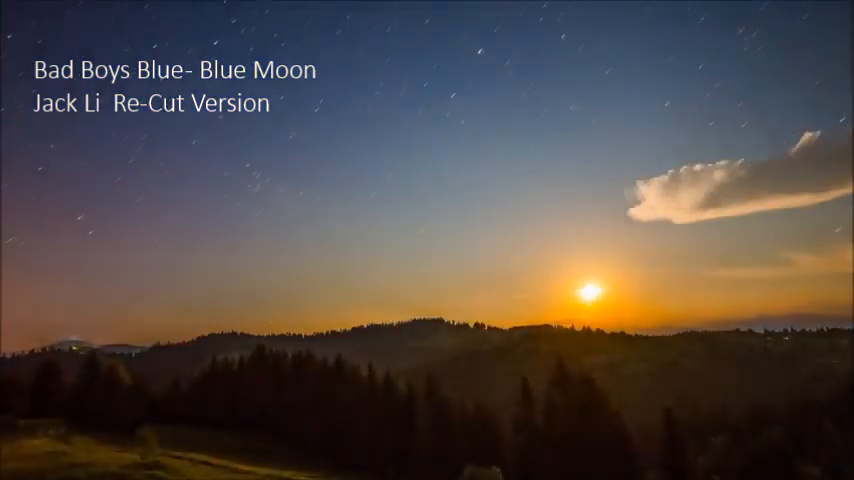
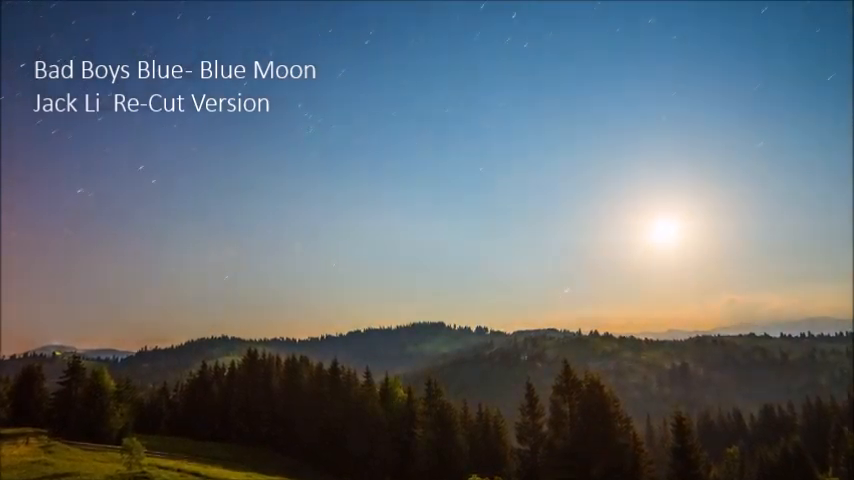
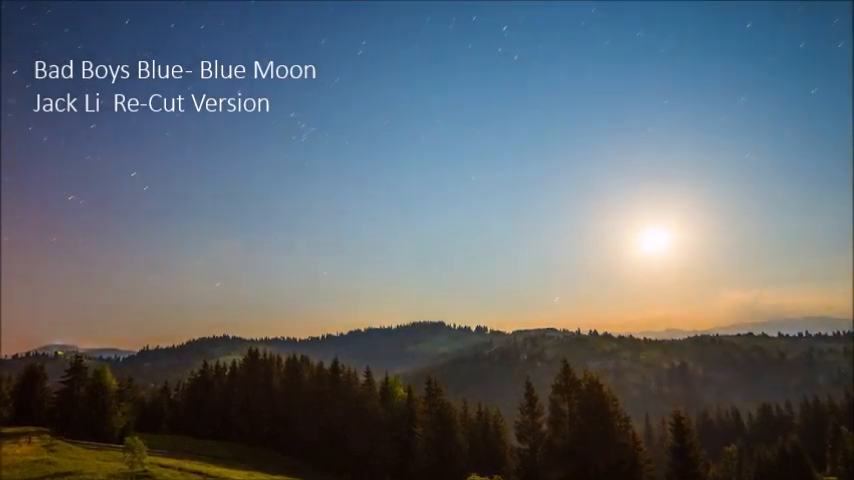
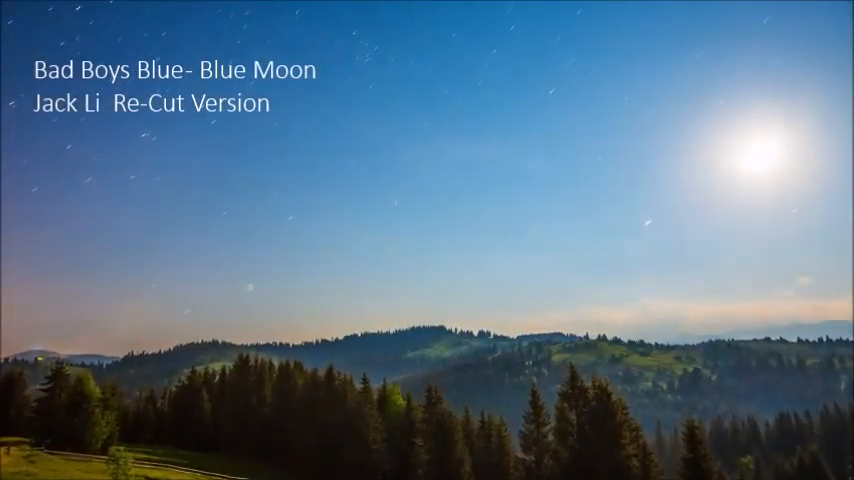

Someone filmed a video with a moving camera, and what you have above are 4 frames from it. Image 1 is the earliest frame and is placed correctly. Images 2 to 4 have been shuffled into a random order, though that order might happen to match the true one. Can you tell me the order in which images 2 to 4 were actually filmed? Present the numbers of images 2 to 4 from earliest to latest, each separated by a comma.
3, 2, 4
